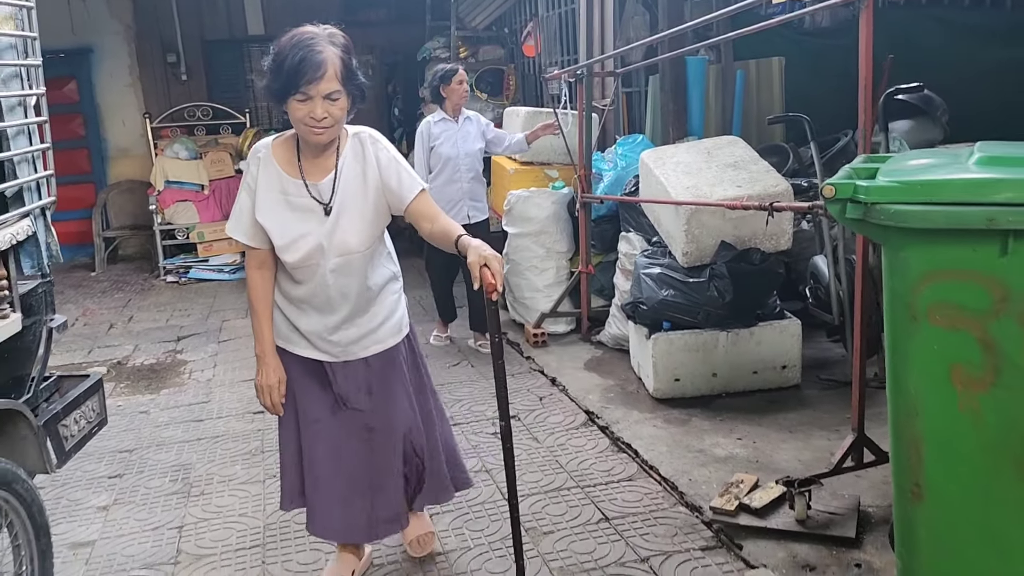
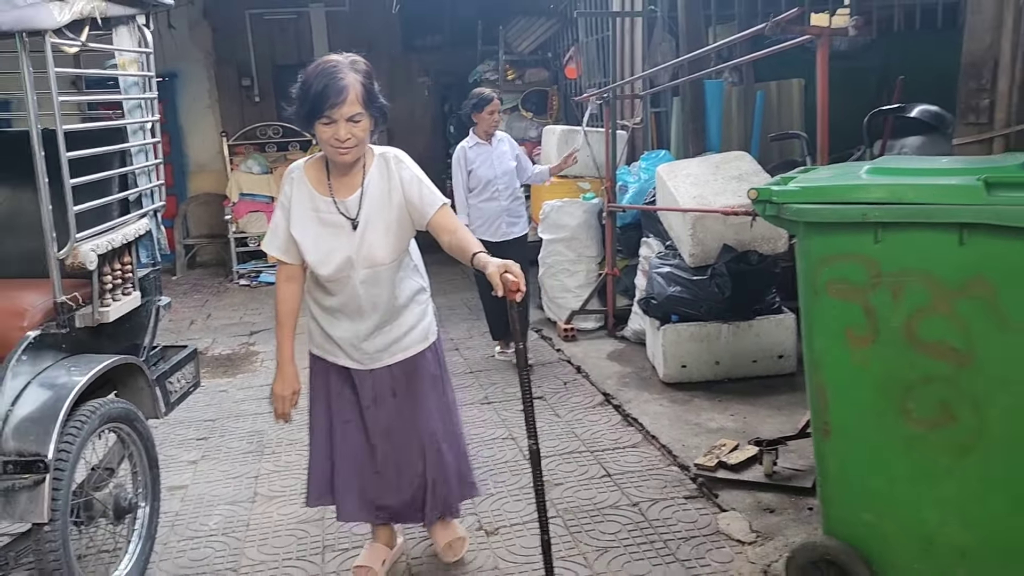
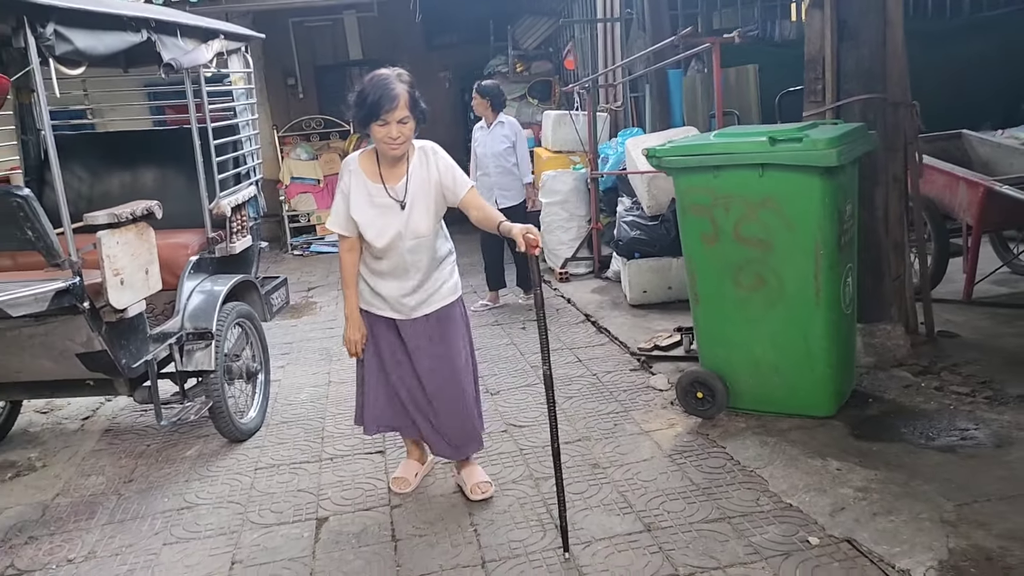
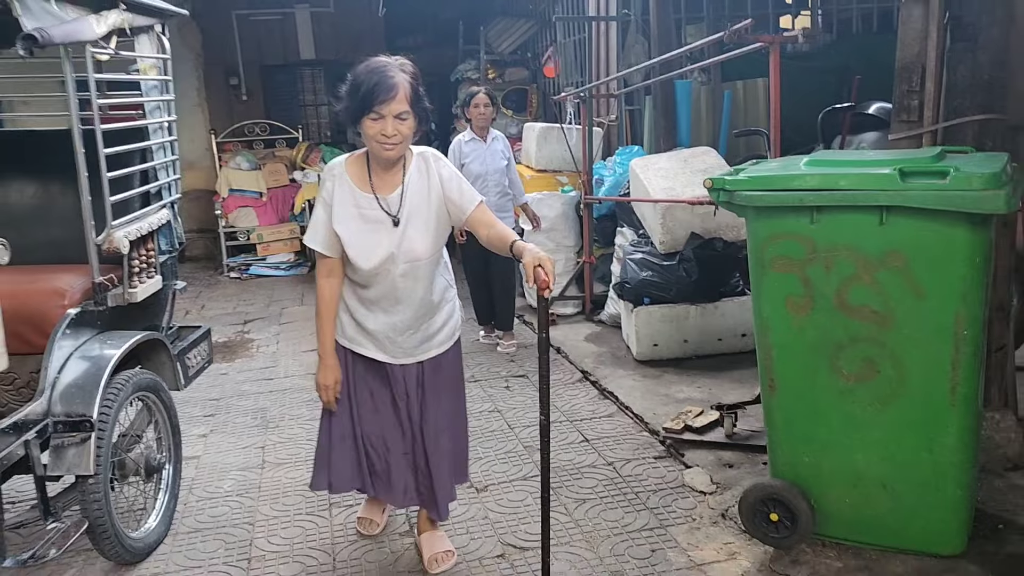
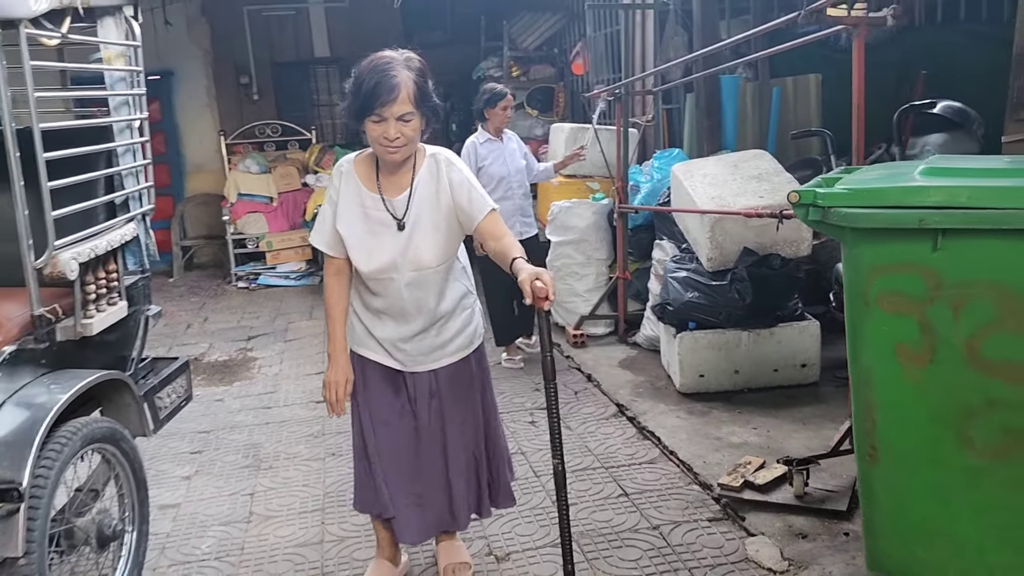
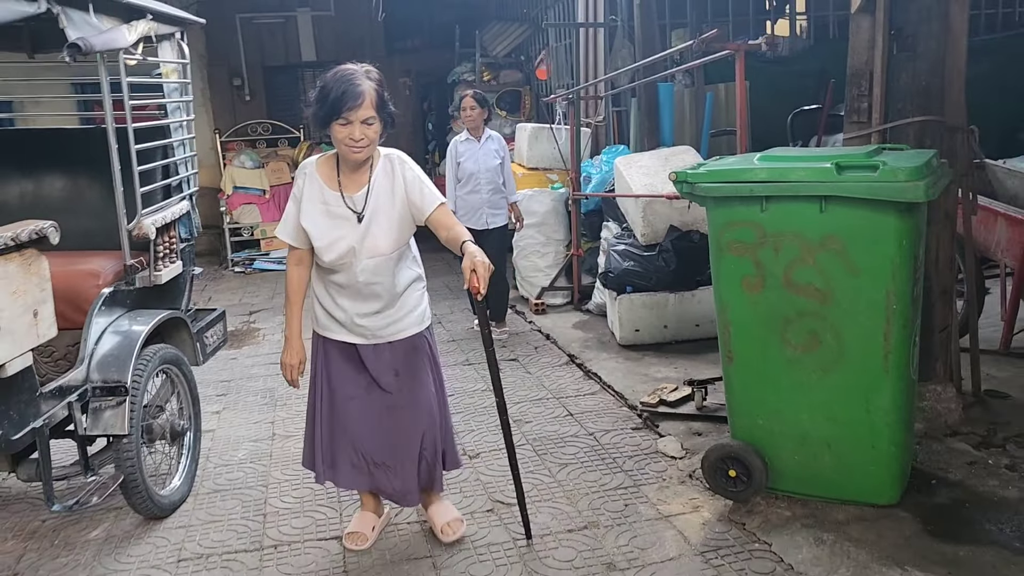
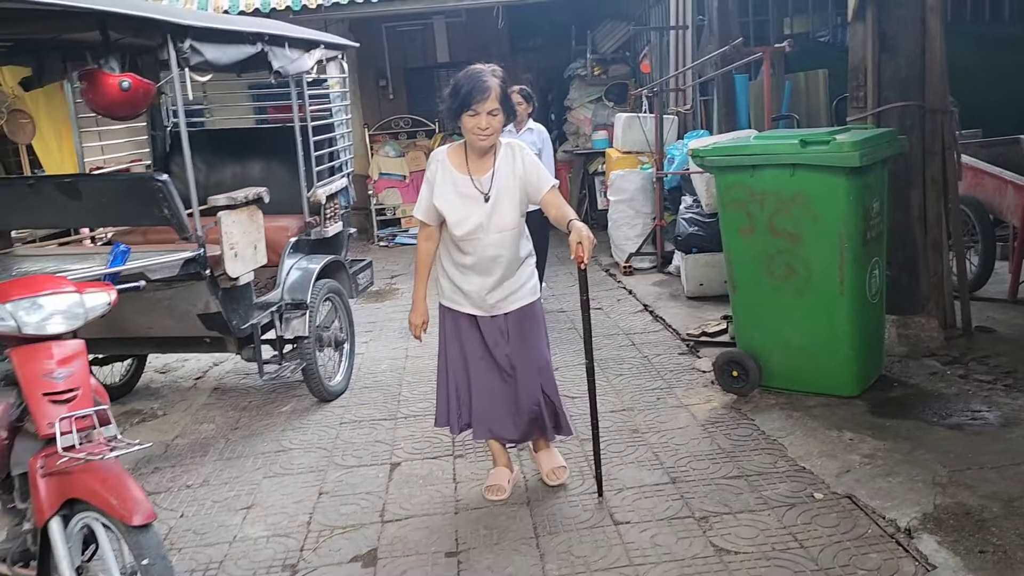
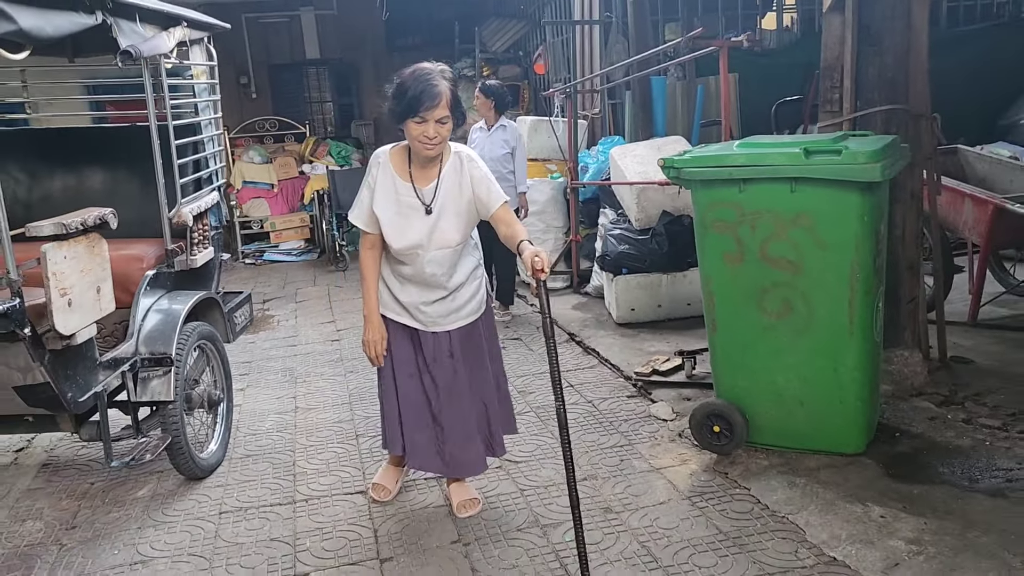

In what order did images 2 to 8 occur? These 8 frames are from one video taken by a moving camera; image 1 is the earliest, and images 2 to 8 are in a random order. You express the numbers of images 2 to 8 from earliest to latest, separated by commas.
5, 2, 4, 6, 8, 3, 7
